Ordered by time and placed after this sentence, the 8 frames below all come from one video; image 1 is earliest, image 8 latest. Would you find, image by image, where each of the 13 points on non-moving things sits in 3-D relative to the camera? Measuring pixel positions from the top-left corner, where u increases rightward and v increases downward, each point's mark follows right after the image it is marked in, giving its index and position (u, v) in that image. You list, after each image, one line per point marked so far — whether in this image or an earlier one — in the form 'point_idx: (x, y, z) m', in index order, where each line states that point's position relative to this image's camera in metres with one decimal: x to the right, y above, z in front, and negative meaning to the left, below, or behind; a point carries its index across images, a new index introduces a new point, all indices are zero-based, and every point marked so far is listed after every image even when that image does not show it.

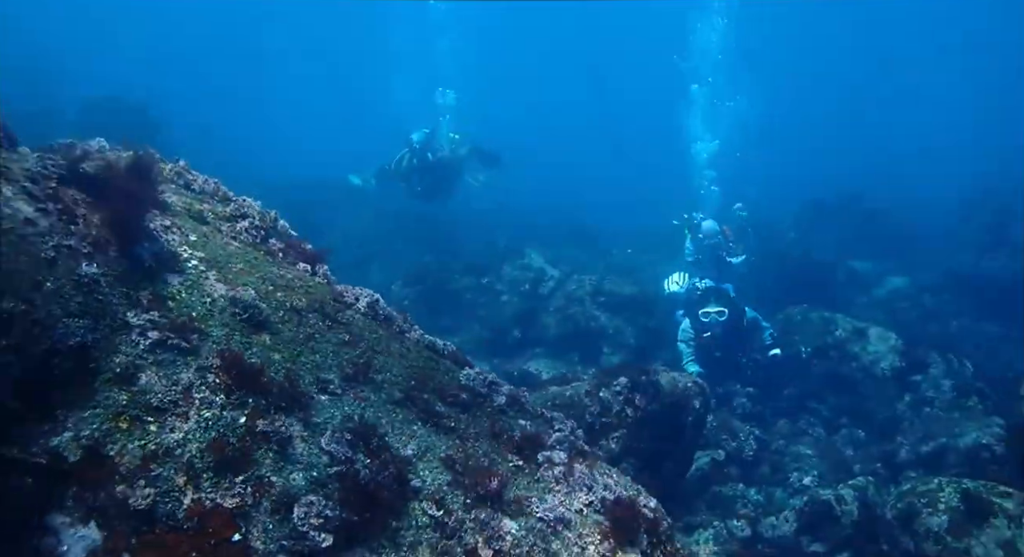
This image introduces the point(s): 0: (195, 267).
0: (-2.1, +0.1, +4.7) m
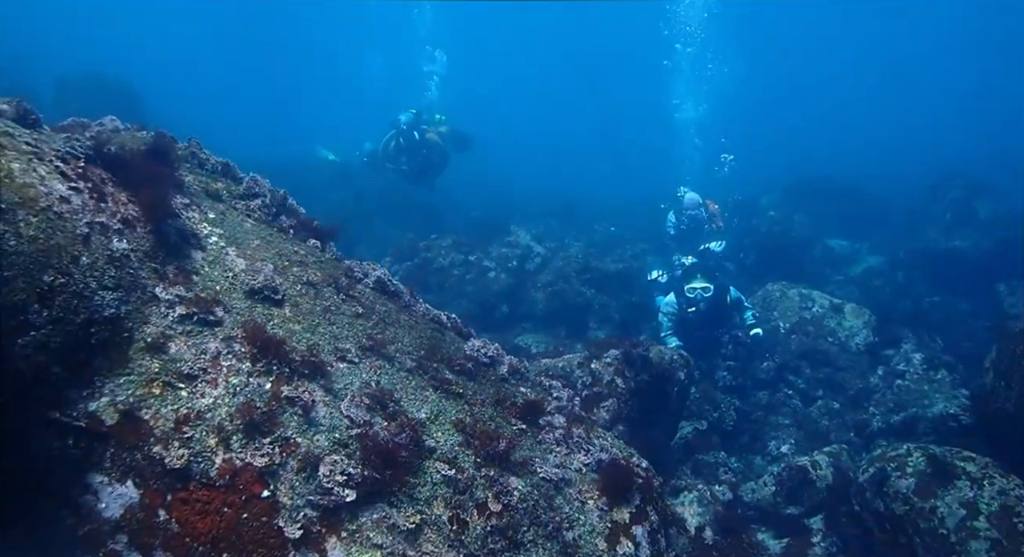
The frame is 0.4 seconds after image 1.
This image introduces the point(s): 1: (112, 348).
0: (-2.1, +0.3, +4.9) m
1: (-2.3, -0.4, +3.9) m
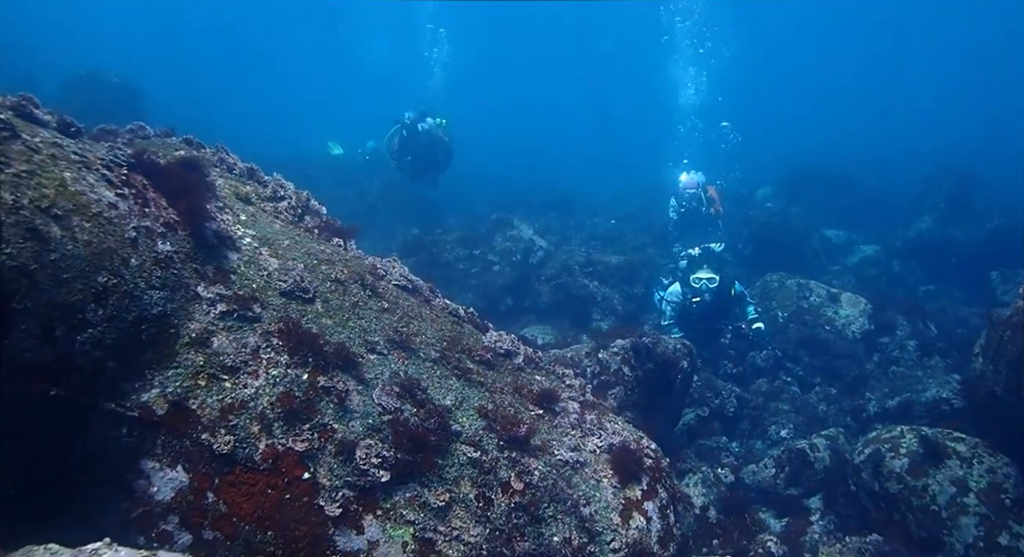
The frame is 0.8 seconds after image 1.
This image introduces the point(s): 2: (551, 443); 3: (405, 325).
0: (-2.0, +0.3, +5.2) m
1: (-2.2, -0.4, +4.2) m
2: (+0.3, -1.2, +4.8) m
3: (-0.8, -0.4, +5.4) m
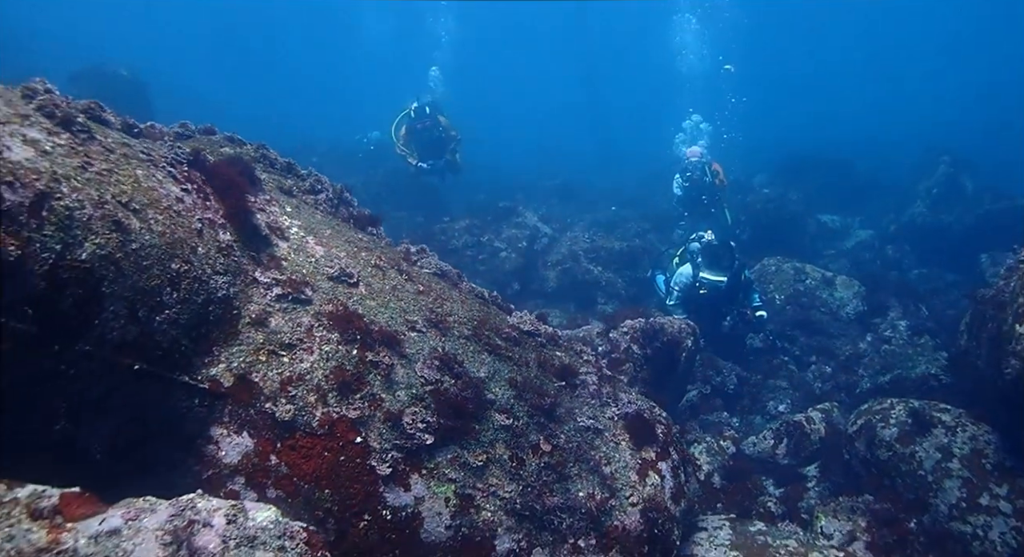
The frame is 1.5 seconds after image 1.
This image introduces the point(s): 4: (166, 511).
0: (-1.8, +0.4, +5.6) m
1: (-2.0, -0.3, +4.7) m
2: (+0.5, -1.0, +5.3) m
3: (-0.6, -0.2, +5.9) m
4: (-1.8, -1.2, +3.5) m
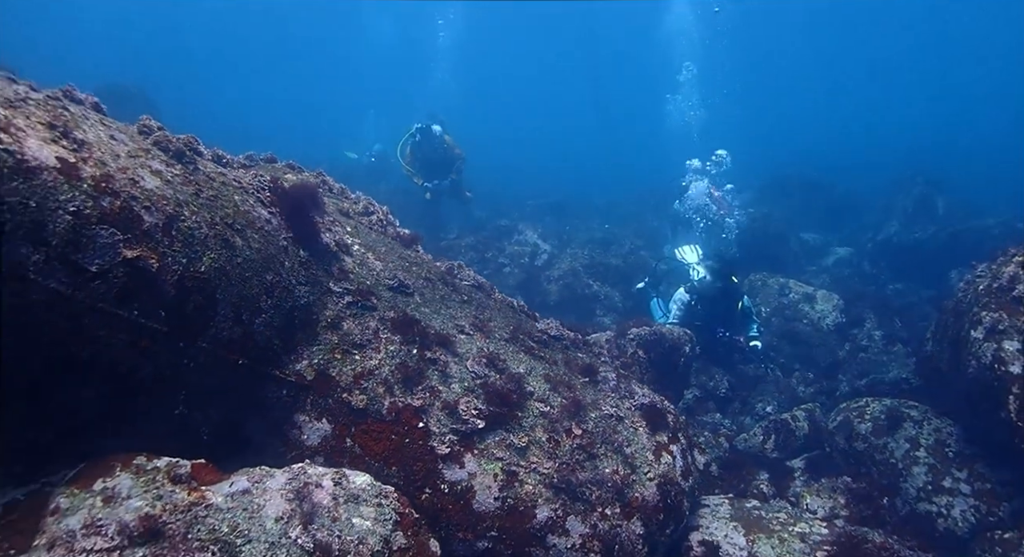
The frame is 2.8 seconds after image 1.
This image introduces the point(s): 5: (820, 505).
0: (-1.5, +0.3, +6.5) m
1: (-1.7, -0.4, +5.5) m
2: (+0.8, -1.1, +6.2) m
3: (-0.3, -0.3, +6.7) m
4: (-1.5, -1.3, +4.3) m
5: (+3.6, -2.6, +7.8) m
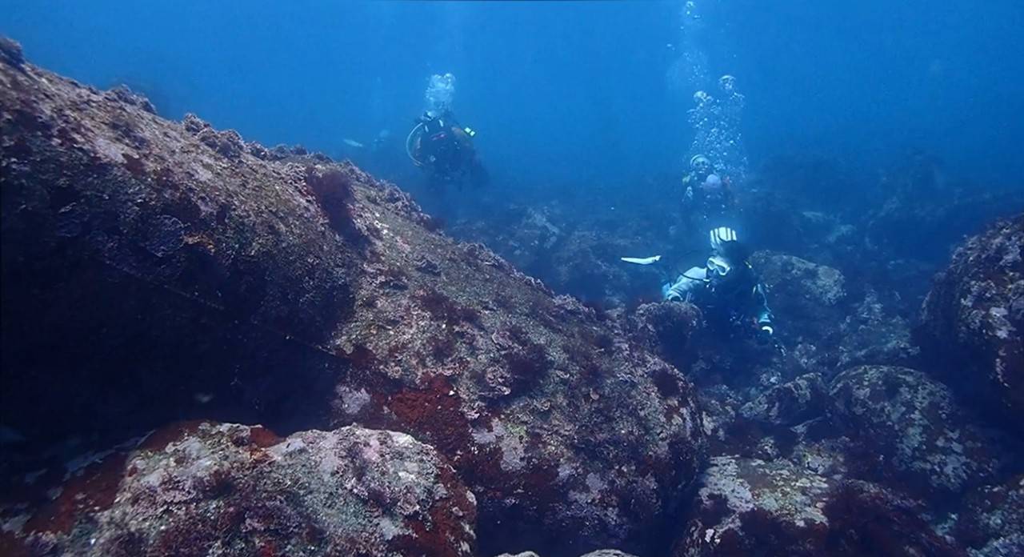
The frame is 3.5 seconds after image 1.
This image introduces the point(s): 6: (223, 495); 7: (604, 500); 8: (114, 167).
0: (-1.3, +0.5, +6.9) m
1: (-1.5, -0.2, +6.0) m
2: (+1.0, -0.9, +6.7) m
3: (-0.1, -0.1, +7.2) m
4: (-1.3, -1.1, +4.8) m
5: (+3.9, -2.3, +8.3) m
6: (-1.8, -1.4, +4.2) m
7: (+0.8, -2.0, +5.8) m
8: (-2.7, +0.8, +4.5) m
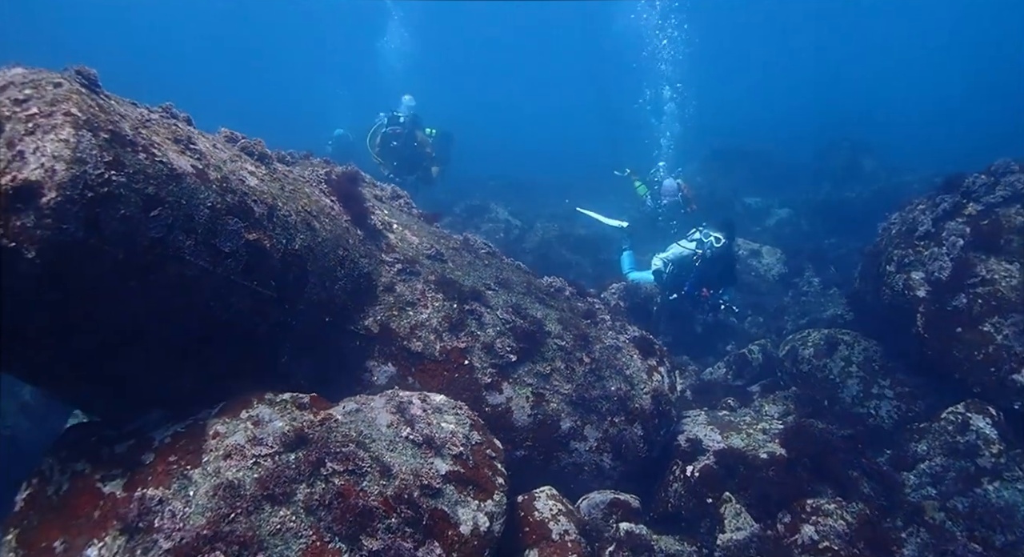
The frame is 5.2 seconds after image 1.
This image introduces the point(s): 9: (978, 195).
0: (-1.4, +0.6, +7.8) m
1: (-1.5, -0.1, +6.9) m
2: (+1.0, -0.7, +7.8) m
3: (-0.2, 0.0, +8.2) m
4: (-1.1, -1.0, +5.7) m
5: (+3.8, -2.0, +9.6) m
6: (-1.6, -1.3, +5.0) m
7: (+0.9, -1.7, +6.9) m
8: (-2.6, +0.8, +5.3) m
9: (+6.6, +1.2, +9.4) m
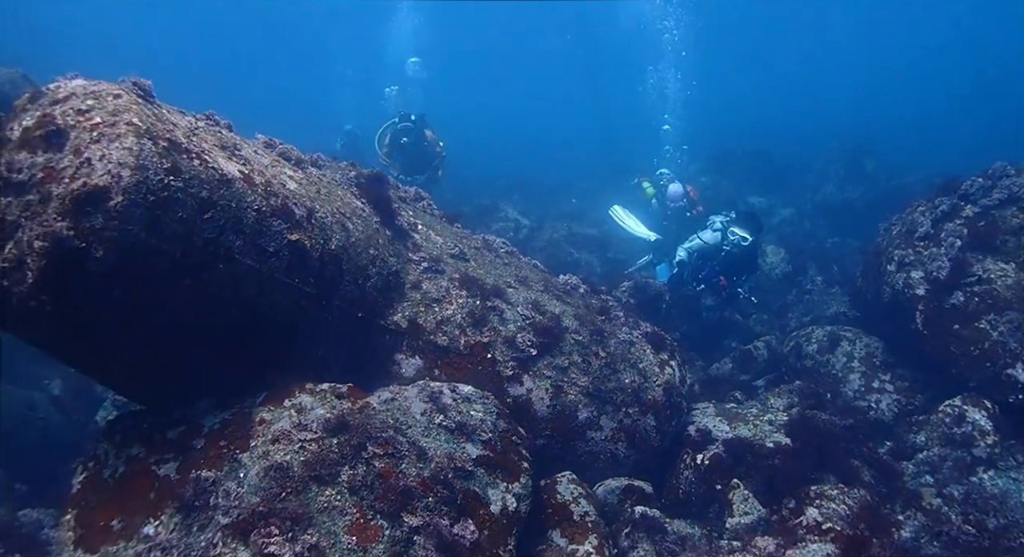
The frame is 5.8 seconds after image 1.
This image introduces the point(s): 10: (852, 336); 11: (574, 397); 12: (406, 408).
0: (-1.2, +0.6, +8.2) m
1: (-1.3, -0.1, +7.2) m
2: (+1.2, -0.7, +8.1) m
3: (0.0, +0.1, +8.5) m
4: (-0.9, -1.0, +6.1) m
5: (+4.0, -1.9, +10.0) m
6: (-1.4, -1.3, +5.4) m
7: (+1.1, -1.7, +7.3) m
8: (-2.4, +0.8, +5.7) m
9: (+6.8, +1.2, +9.8) m
10: (+5.3, -0.9, +10.3) m
11: (+0.7, -1.3, +7.3) m
12: (-0.9, -1.1, +5.8) m
